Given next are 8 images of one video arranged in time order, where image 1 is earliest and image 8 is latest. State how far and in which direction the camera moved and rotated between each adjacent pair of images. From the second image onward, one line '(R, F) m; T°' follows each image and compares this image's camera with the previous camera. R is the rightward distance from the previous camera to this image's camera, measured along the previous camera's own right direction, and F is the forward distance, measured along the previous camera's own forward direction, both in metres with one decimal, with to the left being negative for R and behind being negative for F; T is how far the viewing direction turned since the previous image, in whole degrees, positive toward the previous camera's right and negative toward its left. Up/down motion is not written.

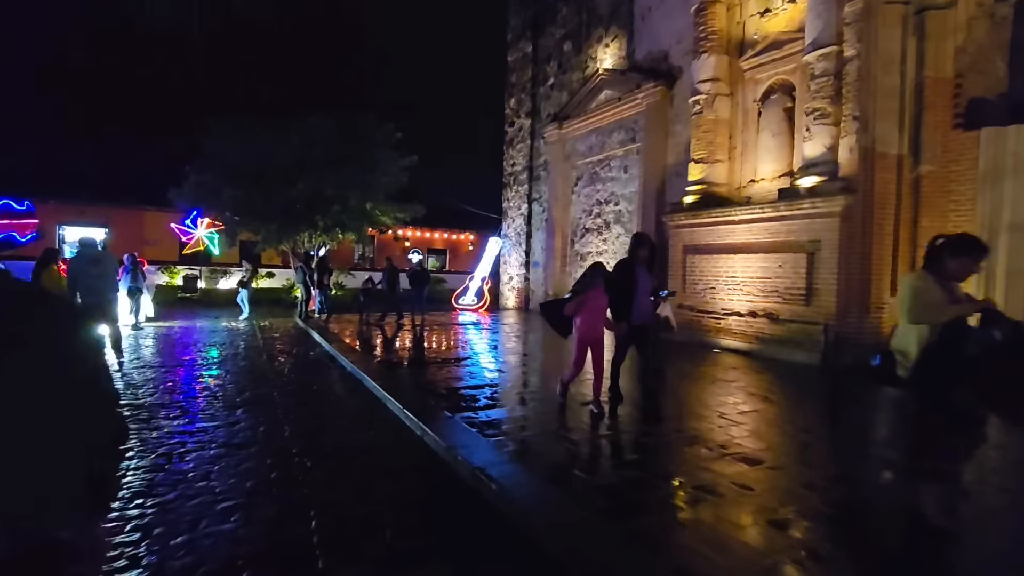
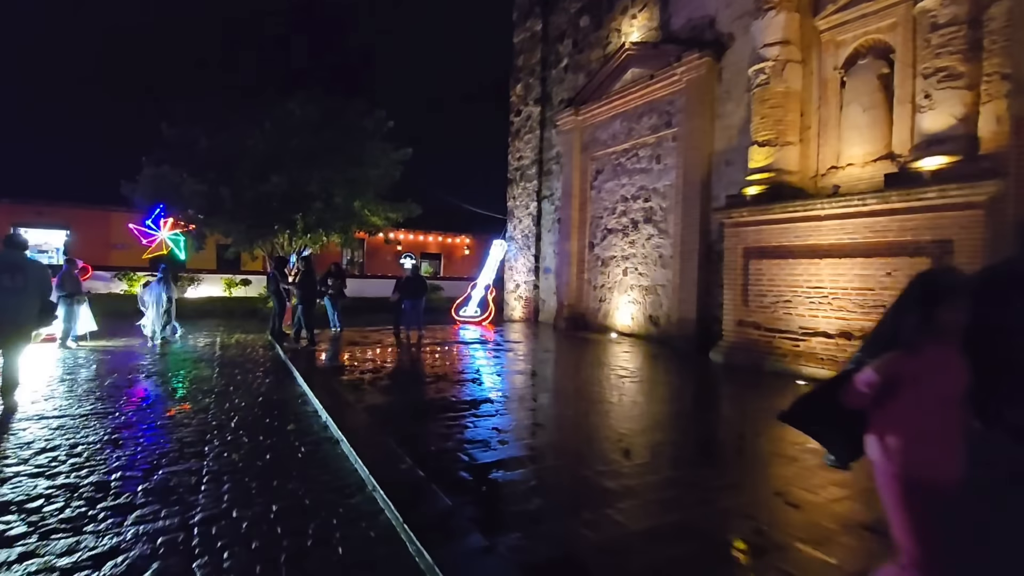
(-0.5, +2.2) m; +1°
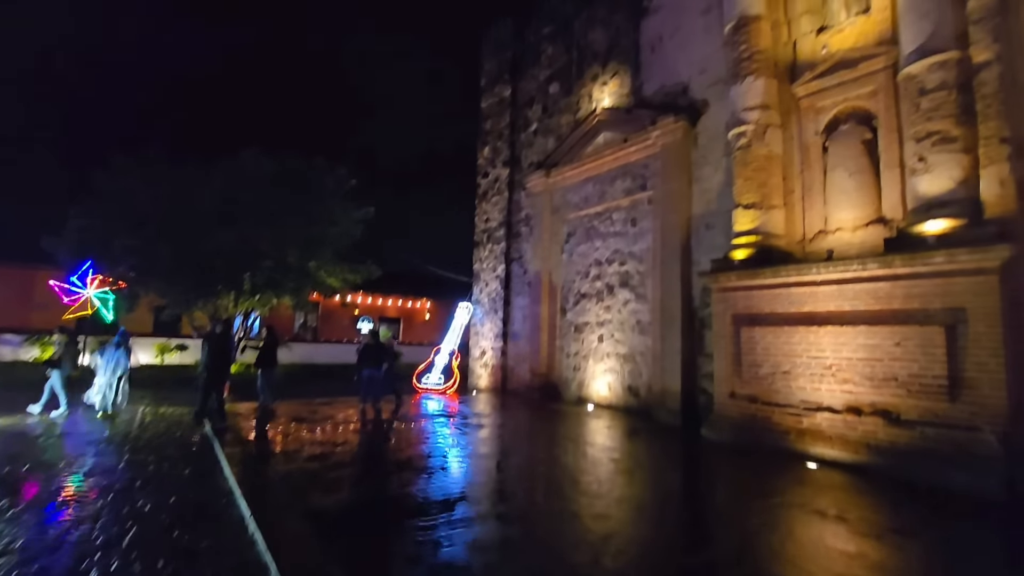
(-0.2, +0.9) m; +5°
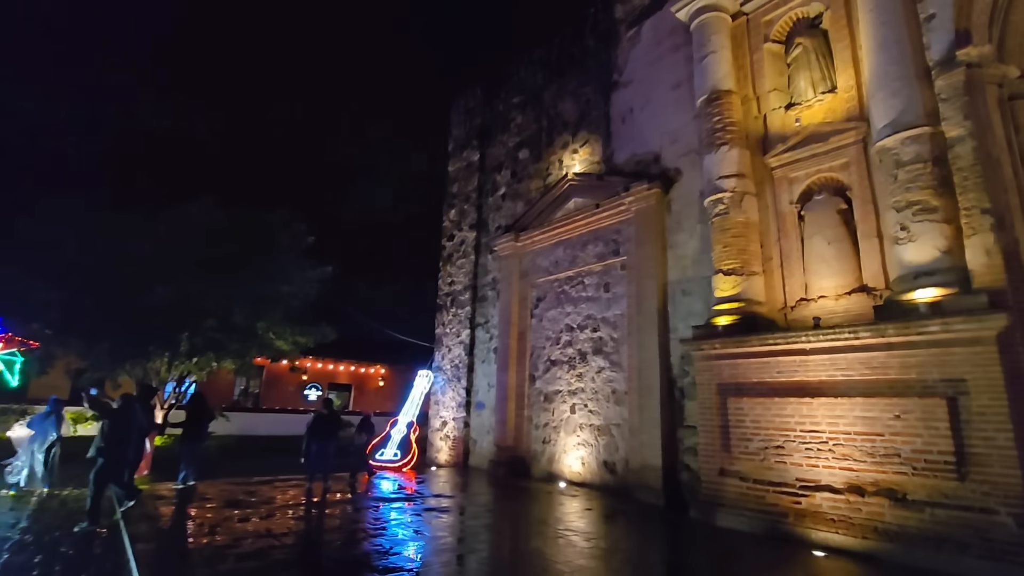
(-0.3, +0.6) m; +5°
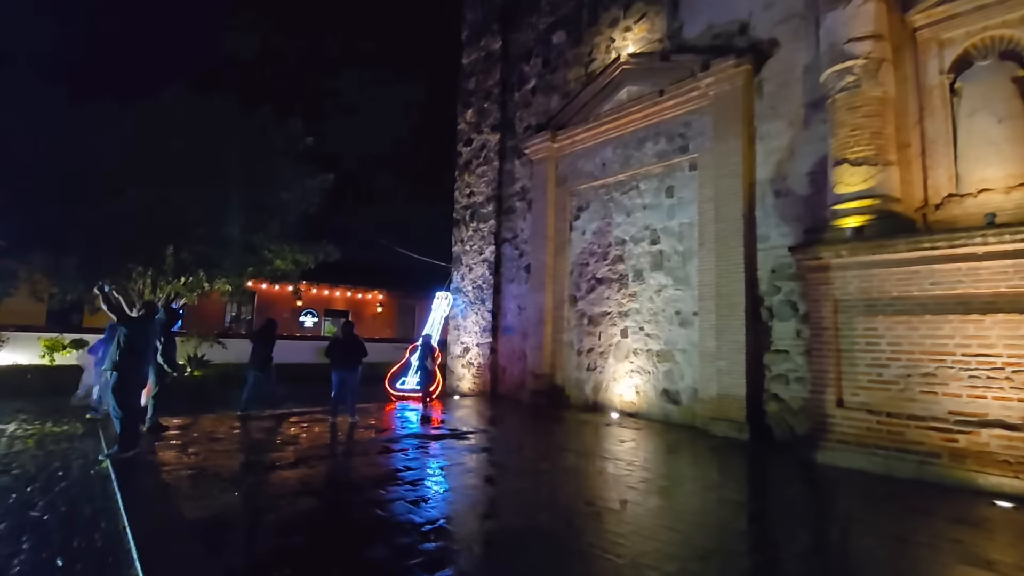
(-1.1, +1.7) m; +2°
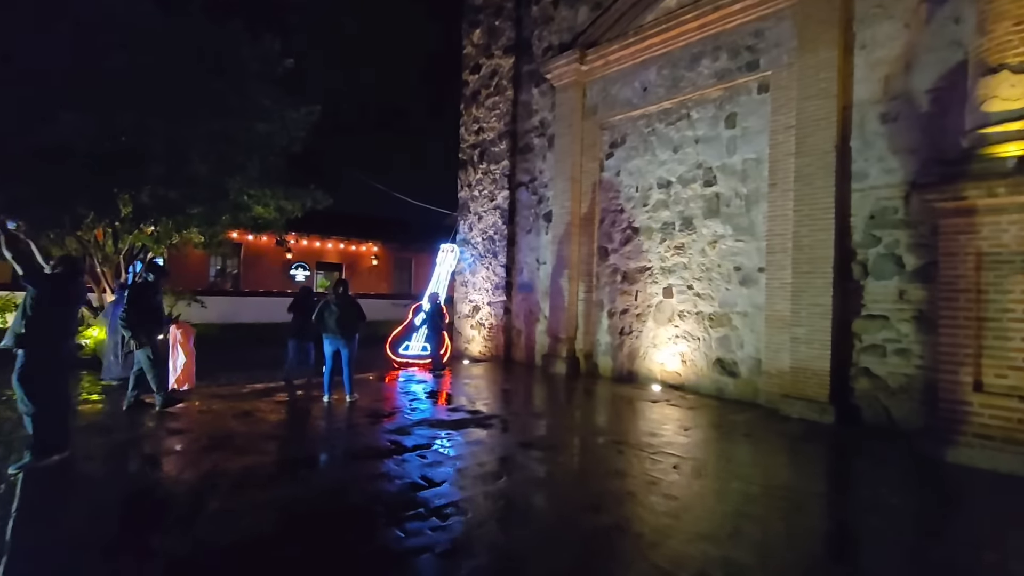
(-0.5, +1.6) m; +1°
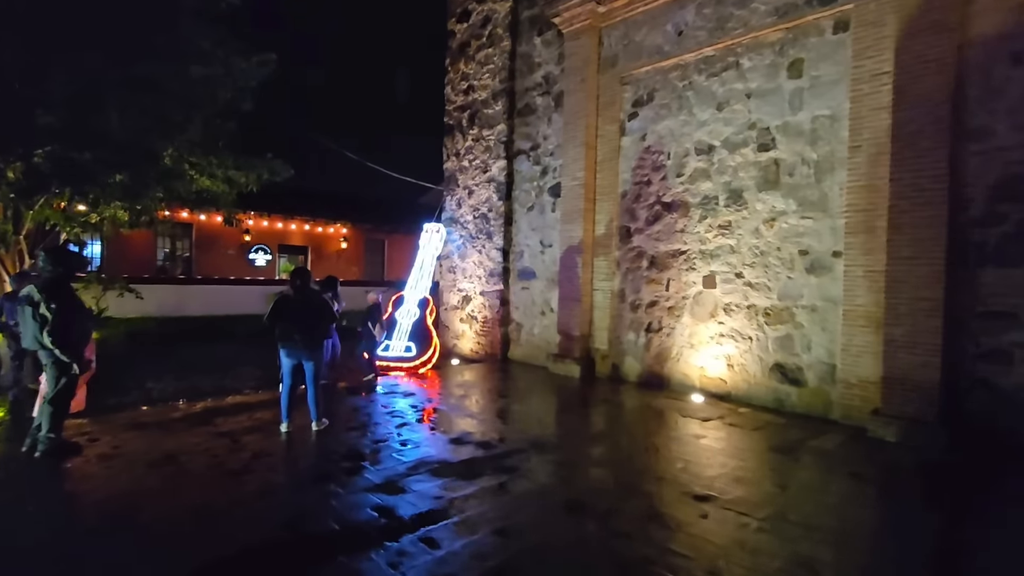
(-0.5, +1.7) m; +3°
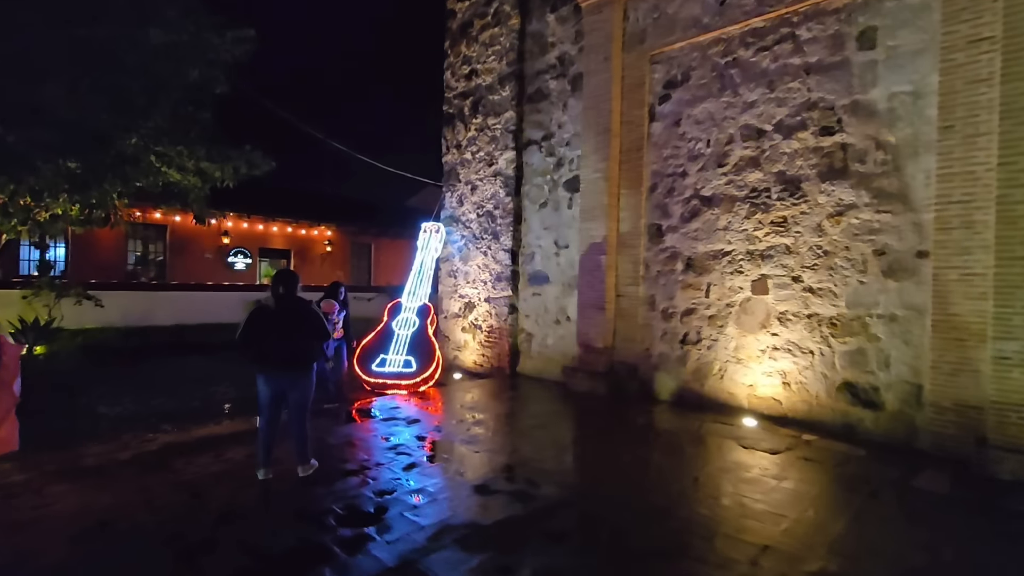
(-0.4, +1.0) m; +2°
